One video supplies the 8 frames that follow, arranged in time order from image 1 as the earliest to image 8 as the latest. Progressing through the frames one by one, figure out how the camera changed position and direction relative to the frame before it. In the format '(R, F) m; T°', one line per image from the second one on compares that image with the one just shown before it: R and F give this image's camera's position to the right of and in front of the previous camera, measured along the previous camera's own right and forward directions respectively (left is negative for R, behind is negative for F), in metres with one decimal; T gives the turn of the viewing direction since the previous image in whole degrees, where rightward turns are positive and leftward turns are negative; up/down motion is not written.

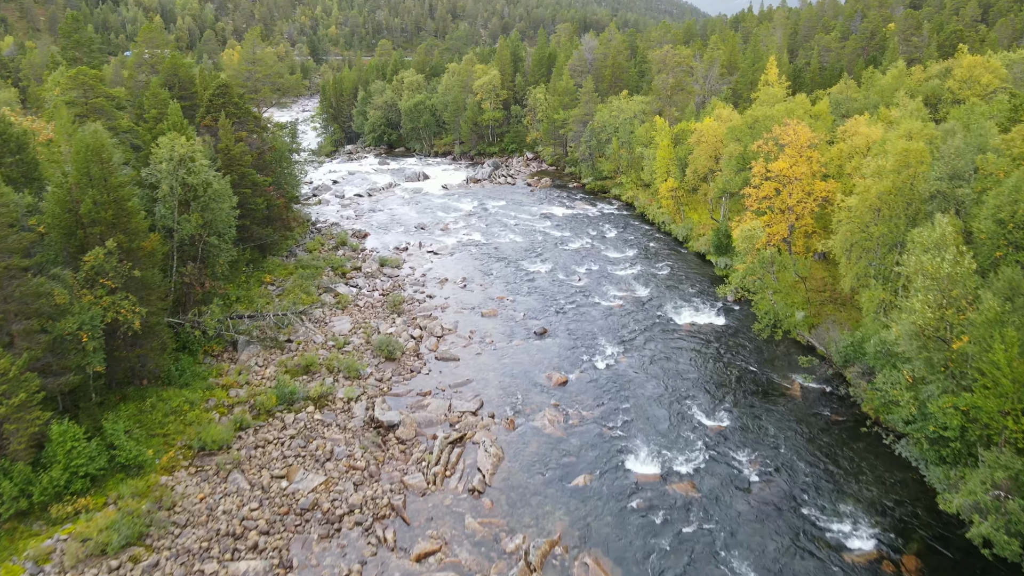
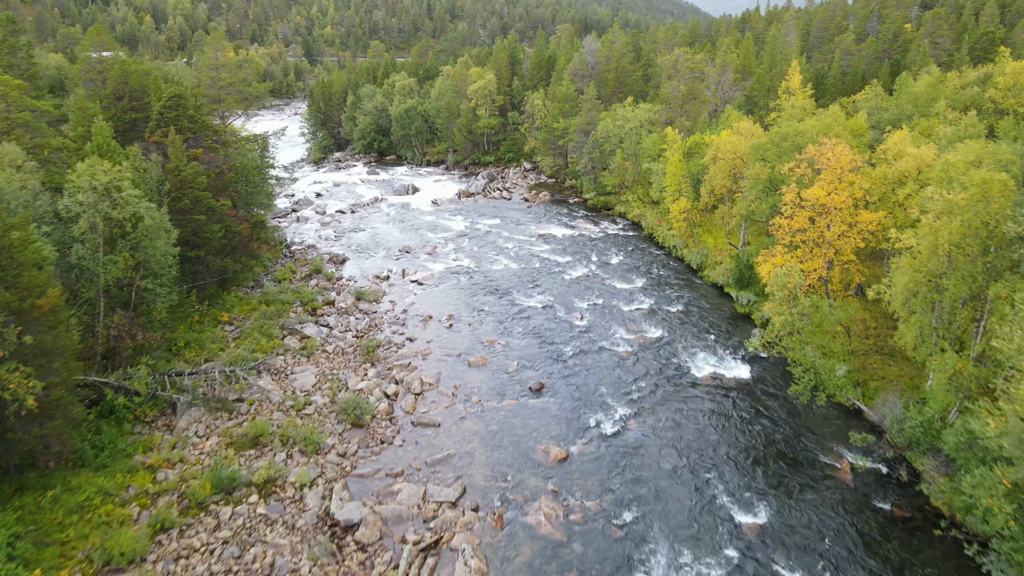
(+0.4, +5.2) m; 0°
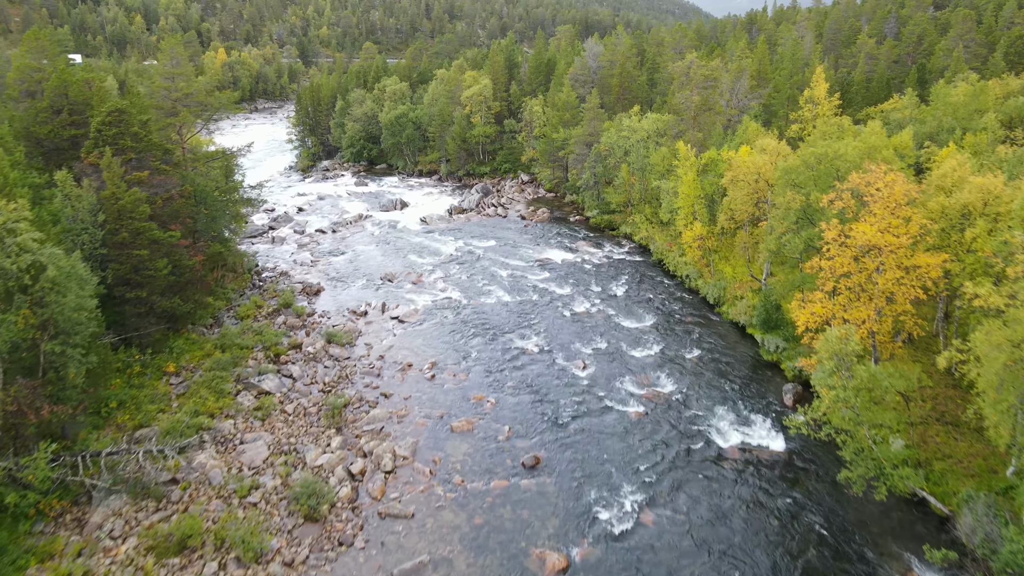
(+0.4, +5.0) m; 0°
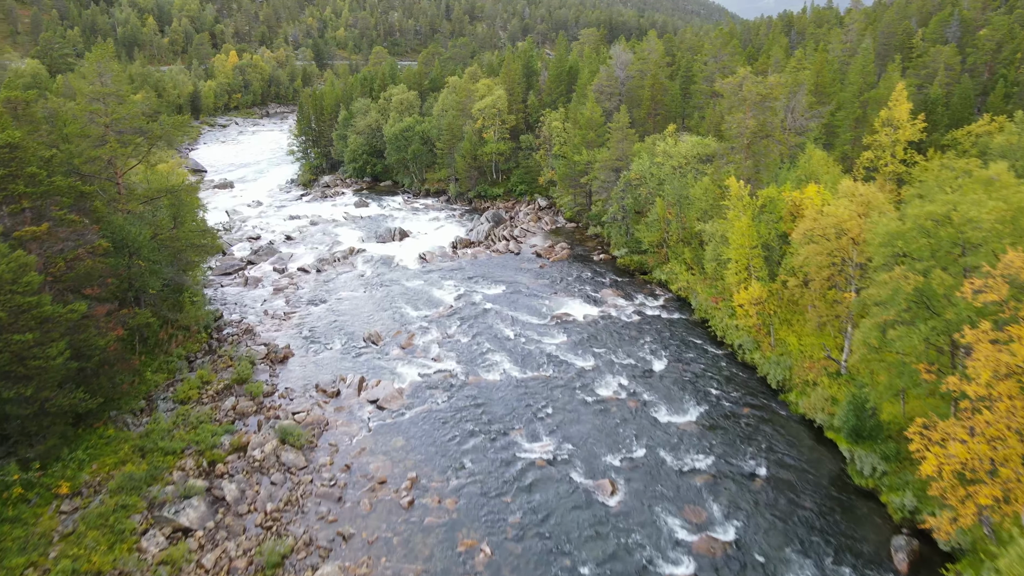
(+0.5, +8.0) m; -2°
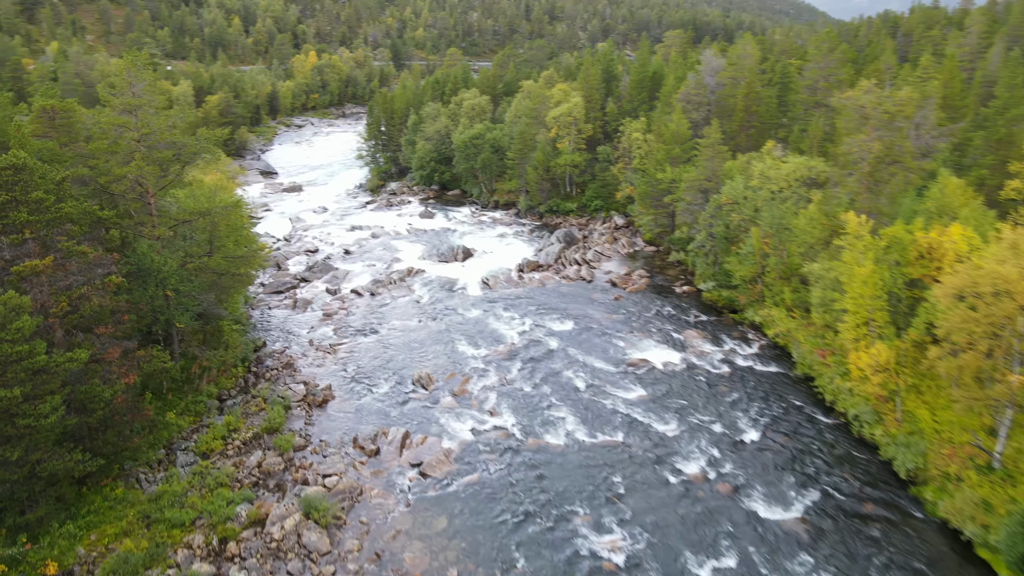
(0.0, +4.6) m; -5°
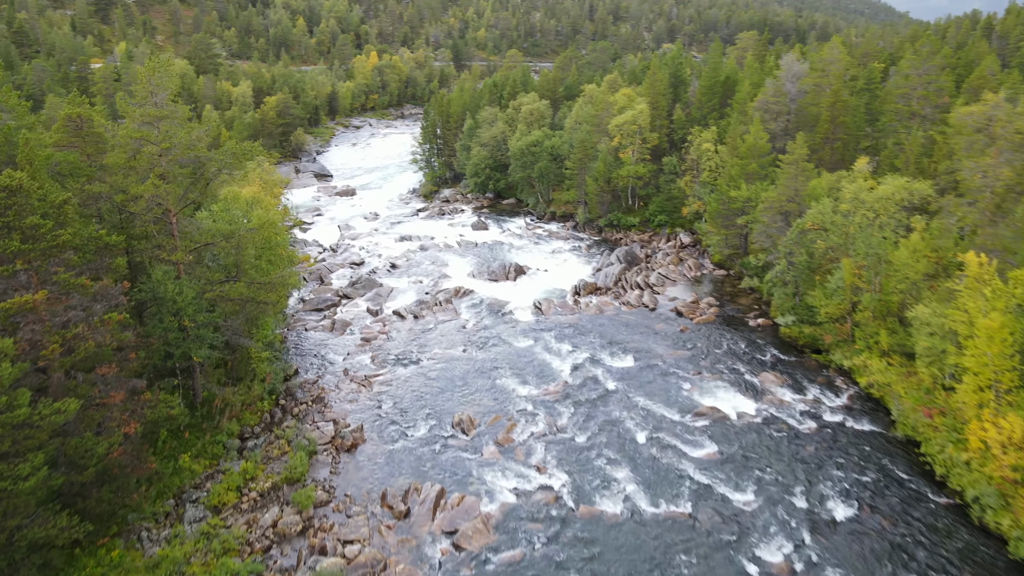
(0.0, +3.6) m; -4°
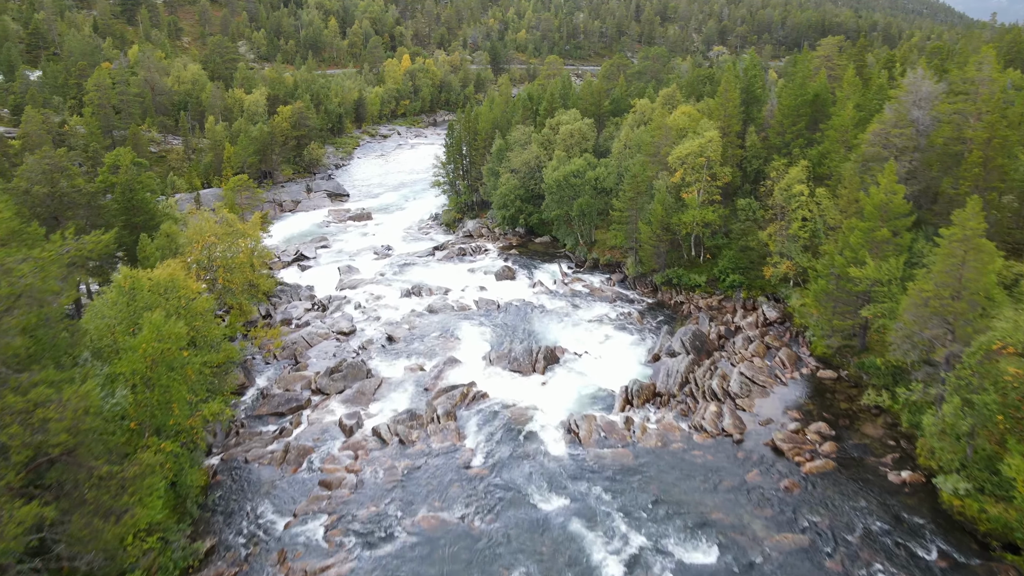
(+0.4, +11.9) m; -3°
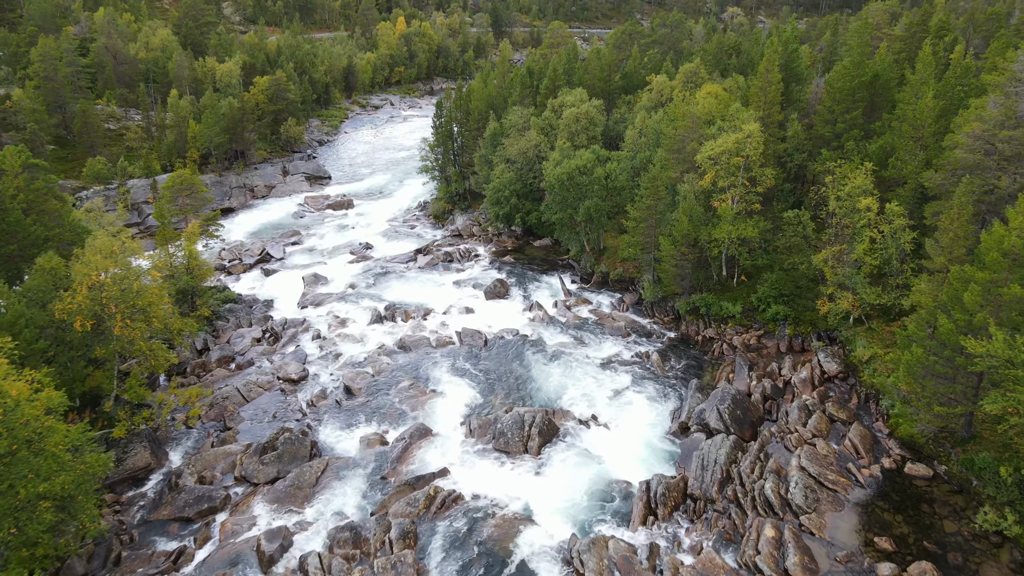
(+0.7, +8.7) m; 0°
